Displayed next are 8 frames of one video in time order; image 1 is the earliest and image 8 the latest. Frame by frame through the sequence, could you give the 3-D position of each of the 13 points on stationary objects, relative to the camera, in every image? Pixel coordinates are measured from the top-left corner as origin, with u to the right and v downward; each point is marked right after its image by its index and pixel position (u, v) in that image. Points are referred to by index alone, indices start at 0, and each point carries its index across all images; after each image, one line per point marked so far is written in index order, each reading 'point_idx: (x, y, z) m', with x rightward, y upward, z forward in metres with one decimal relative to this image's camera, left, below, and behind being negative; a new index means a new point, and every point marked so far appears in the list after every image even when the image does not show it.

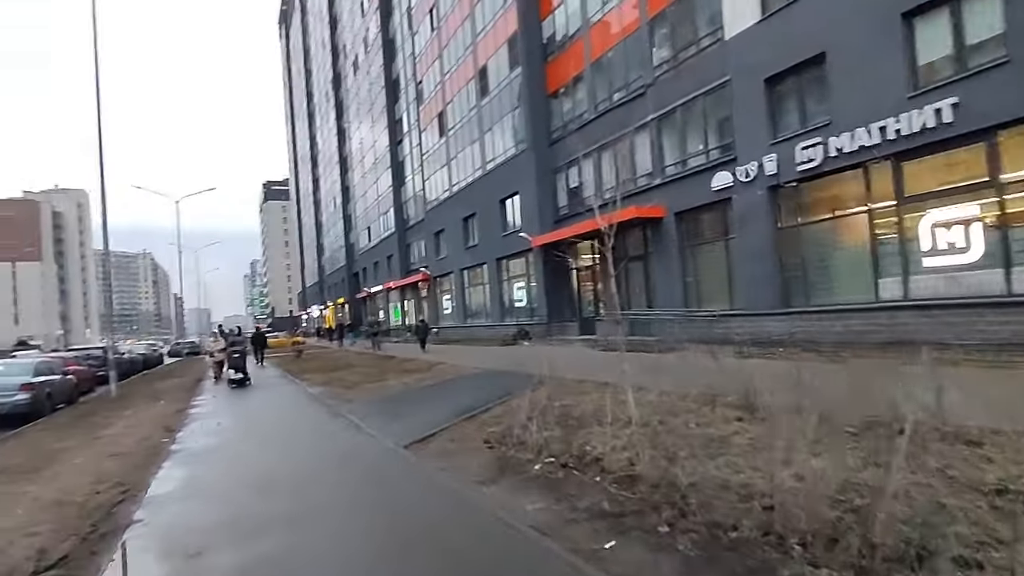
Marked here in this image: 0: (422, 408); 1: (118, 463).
0: (-1.9, -2.5, +12.6) m
1: (-6.3, -2.7, +9.4) m
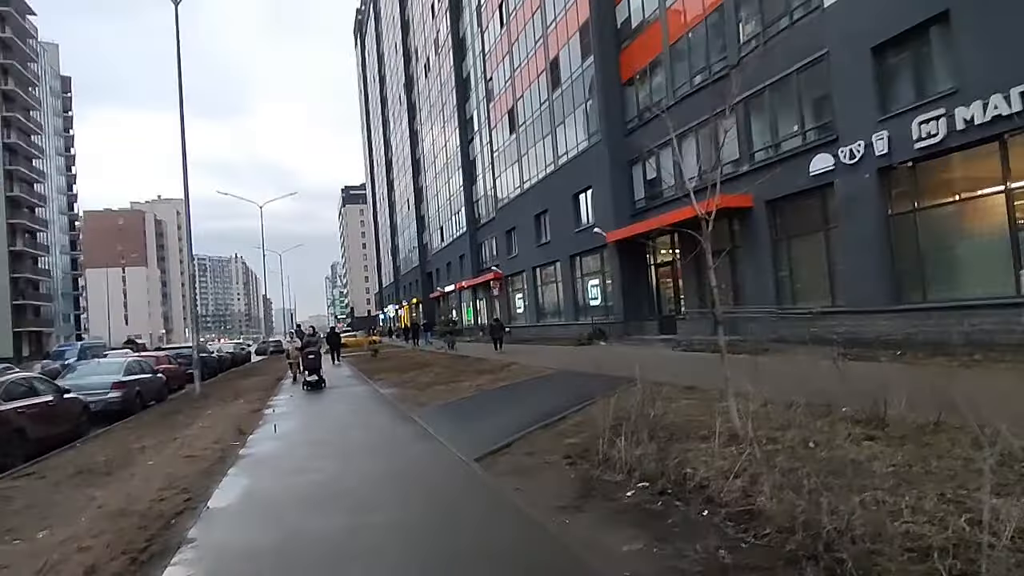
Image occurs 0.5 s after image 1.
0: (-0.3, -2.5, +11.8) m
1: (-5.0, -2.7, +9.1) m
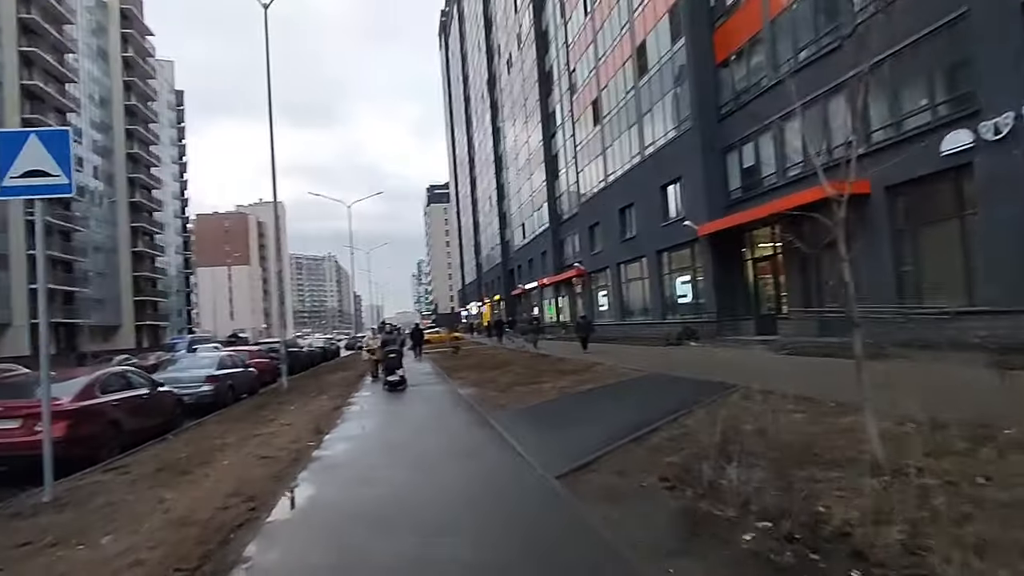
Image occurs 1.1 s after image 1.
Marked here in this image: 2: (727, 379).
0: (+1.3, -2.4, +10.8) m
1: (-3.8, -2.7, +8.9) m
2: (+5.5, -2.3, +15.4) m
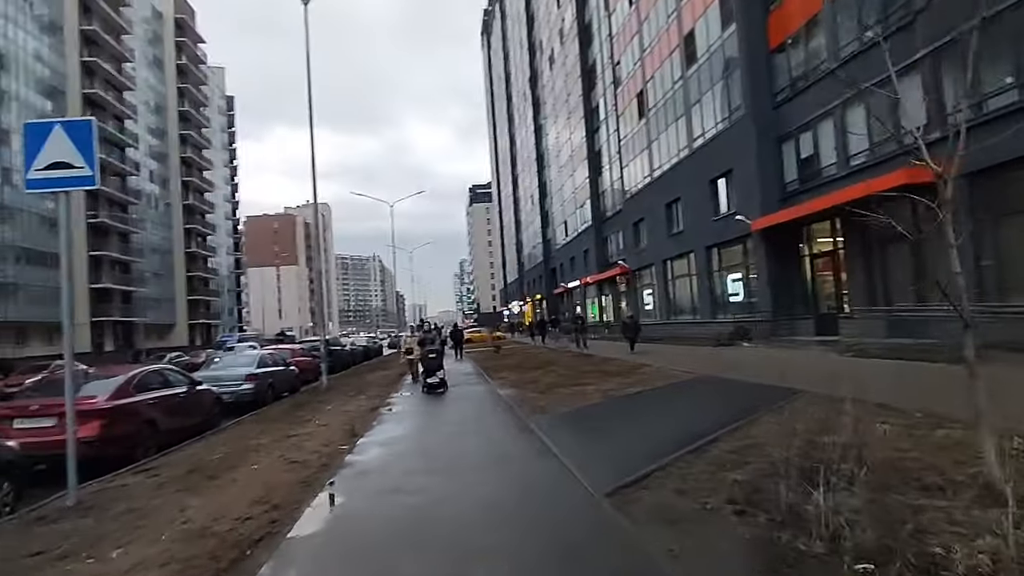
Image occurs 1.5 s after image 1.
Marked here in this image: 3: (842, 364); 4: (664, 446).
0: (+2.0, -2.3, +10.0) m
1: (-3.2, -2.6, +8.4) m
2: (+6.6, -2.3, +14.3) m
3: (+9.0, -2.1, +16.2) m
4: (+2.0, -2.2, +8.0) m
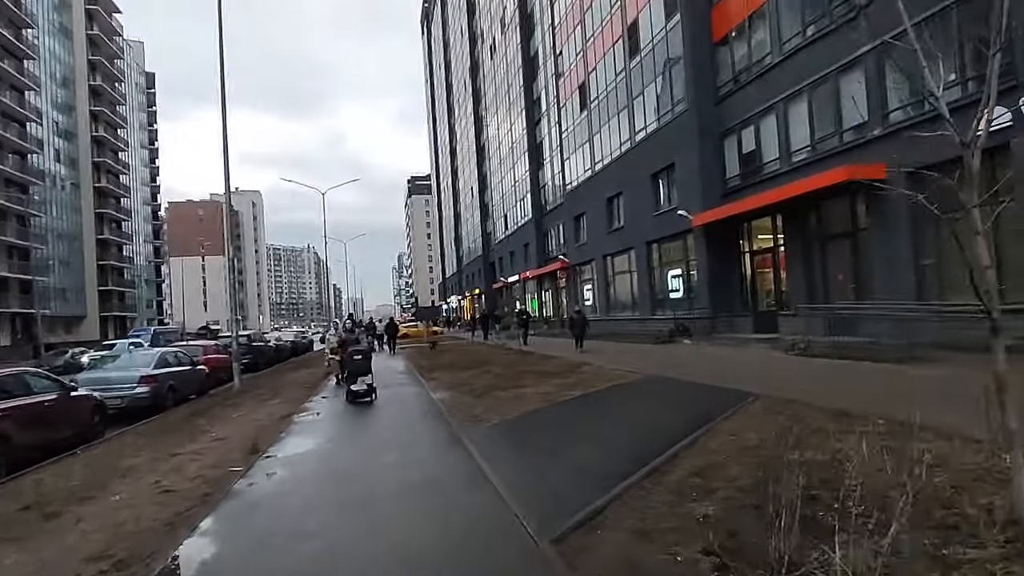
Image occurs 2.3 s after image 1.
0: (+0.9, -2.2, +8.8) m
1: (-4.1, -2.5, +6.7) m
2: (+5.1, -2.2, +13.6) m
3: (+7.3, -2.0, +15.8) m
4: (+1.2, -2.1, +6.9) m
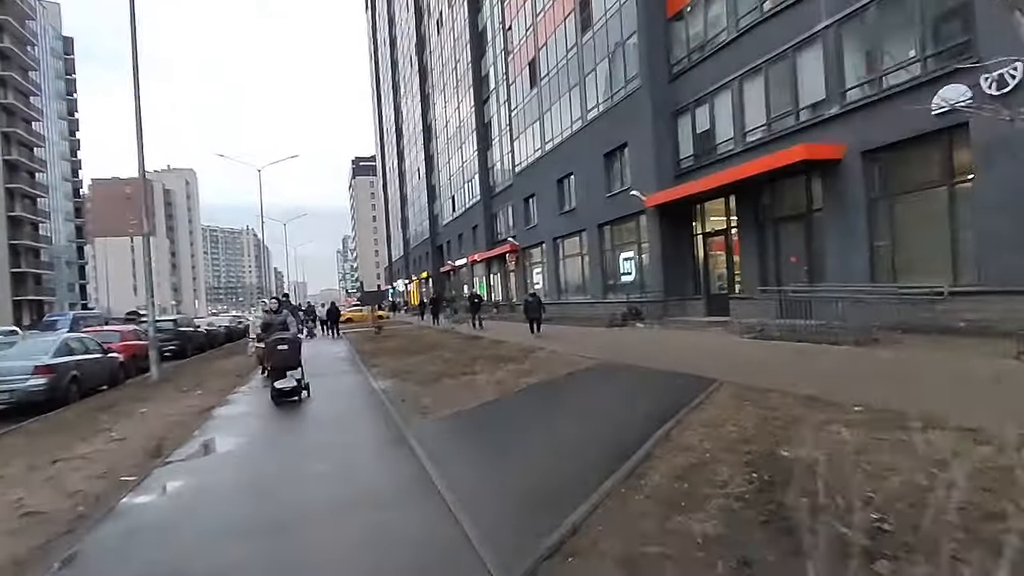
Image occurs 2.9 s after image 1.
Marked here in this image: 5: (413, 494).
0: (+0.3, -1.9, +7.8) m
1: (-4.5, -2.2, +5.3) m
2: (+4.0, -1.7, +12.9) m
3: (+6.0, -1.5, +15.3) m
4: (+0.7, -1.8, +5.9) m
5: (-1.1, -2.1, +6.4) m
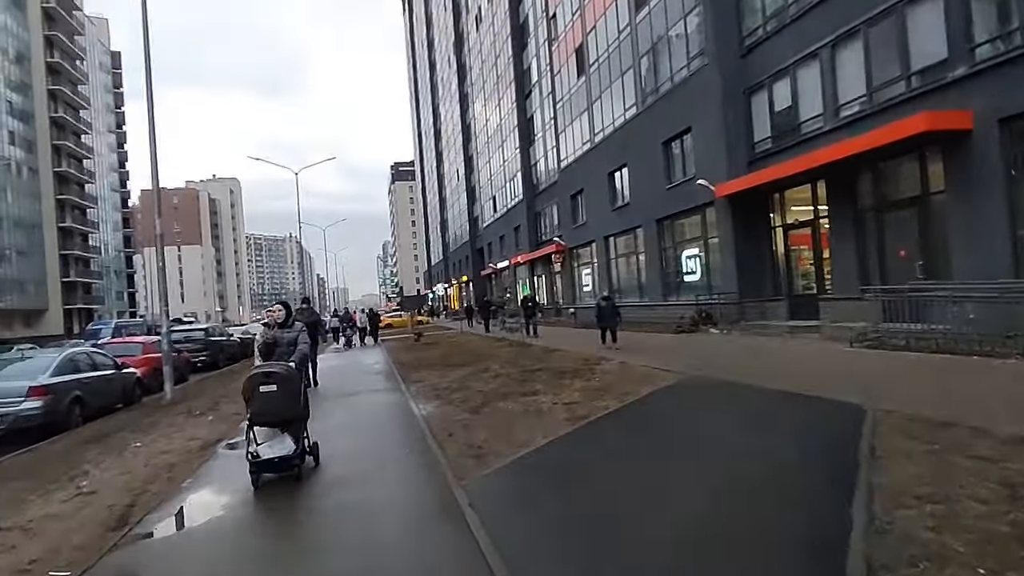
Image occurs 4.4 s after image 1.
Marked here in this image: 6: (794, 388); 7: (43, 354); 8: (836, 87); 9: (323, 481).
0: (+1.2, -1.9, +5.3) m
1: (-3.7, -2.3, +3.1) m
2: (+5.2, -1.7, +10.2) m
3: (+7.4, -1.5, +12.4) m
4: (+1.5, -1.8, +3.4) m
5: (-0.2, -2.1, +3.9) m
6: (+5.1, -1.8, +10.7) m
7: (-11.1, -1.5, +14.1) m
8: (+10.0, +6.3, +18.4) m
9: (-2.2, -2.3, +7.5) m
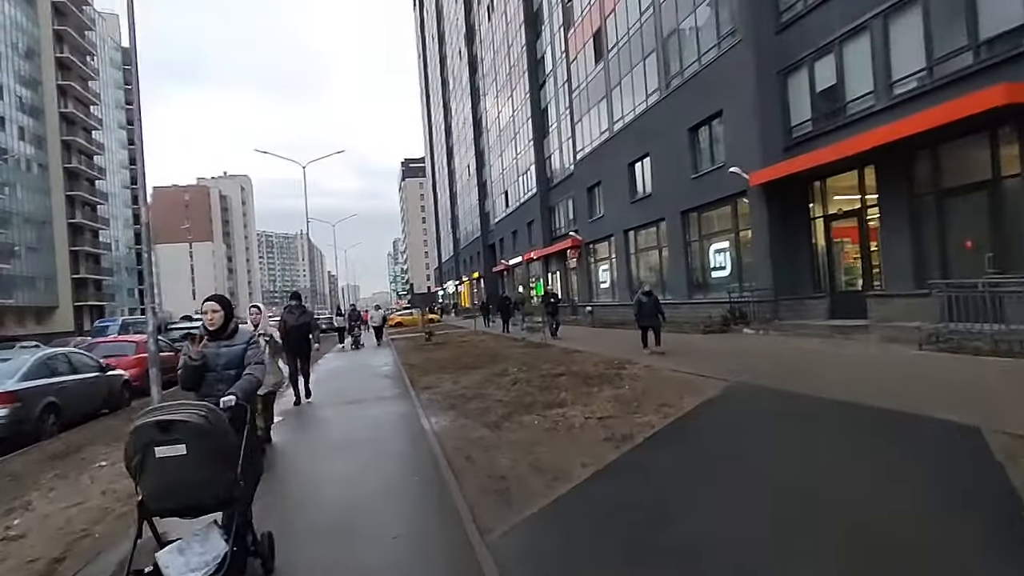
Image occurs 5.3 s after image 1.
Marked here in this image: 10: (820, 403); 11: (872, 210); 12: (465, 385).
0: (+1.5, -1.9, +3.8) m
1: (-3.5, -2.2, +1.7) m
2: (+5.6, -1.6, +8.6) m
3: (+7.8, -1.4, +10.8) m
4: (+1.8, -1.7, +1.8) m
5: (0.0, -2.0, +2.4) m
6: (+5.5, -1.7, +9.1) m
7: (-10.6, -1.4, +12.7) m
8: (+10.6, +6.4, +16.7) m
9: (-1.8, -2.2, +6.1) m
10: (+4.8, -1.7, +9.3) m
11: (+10.9, +2.5, +18.0) m
12: (-1.0, -2.2, +13.3) m
